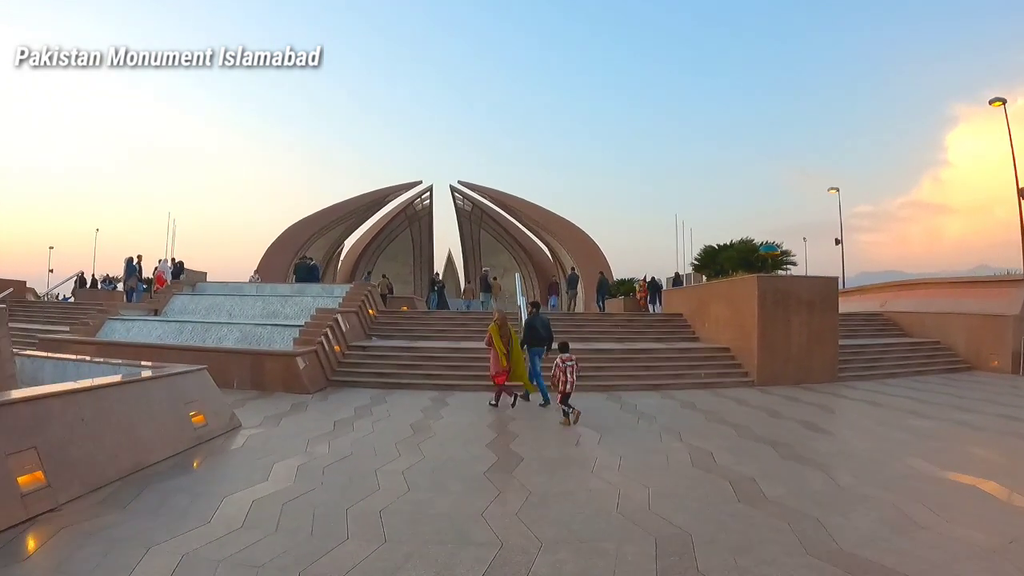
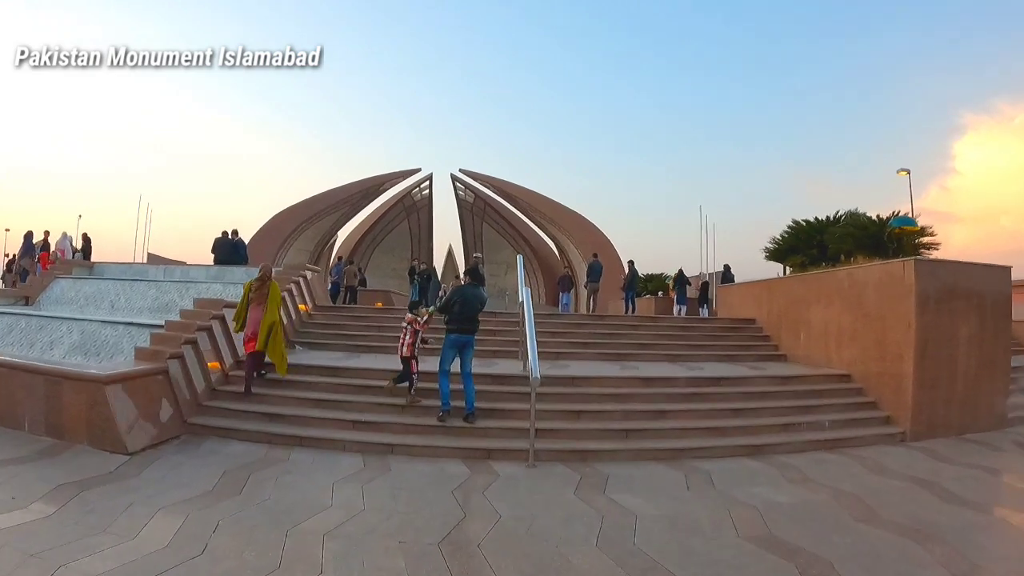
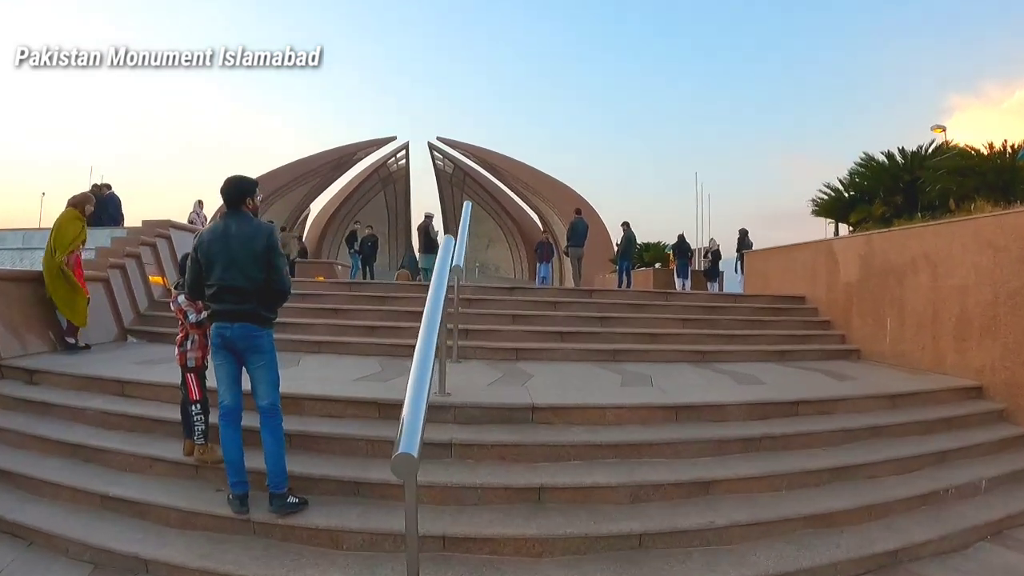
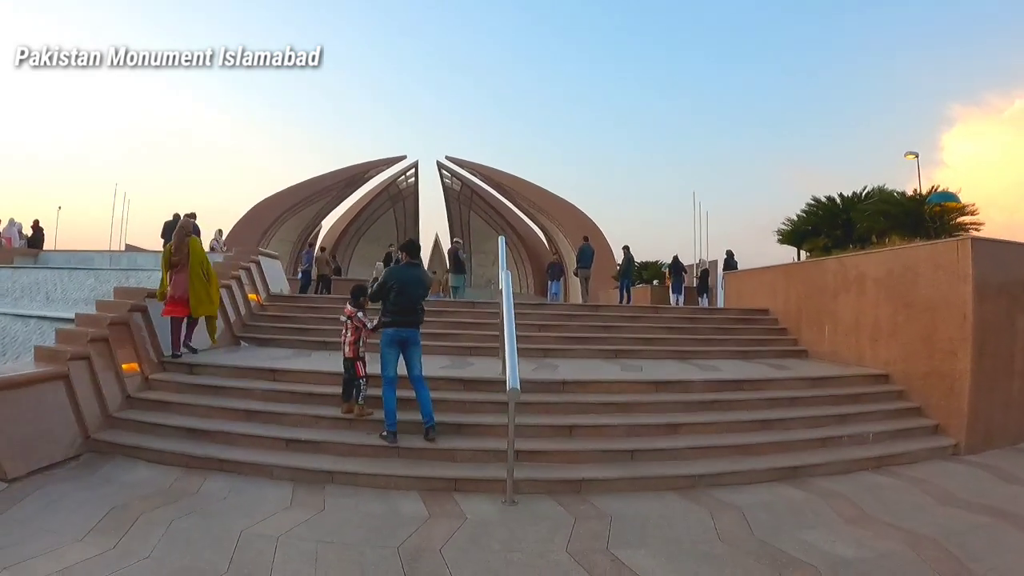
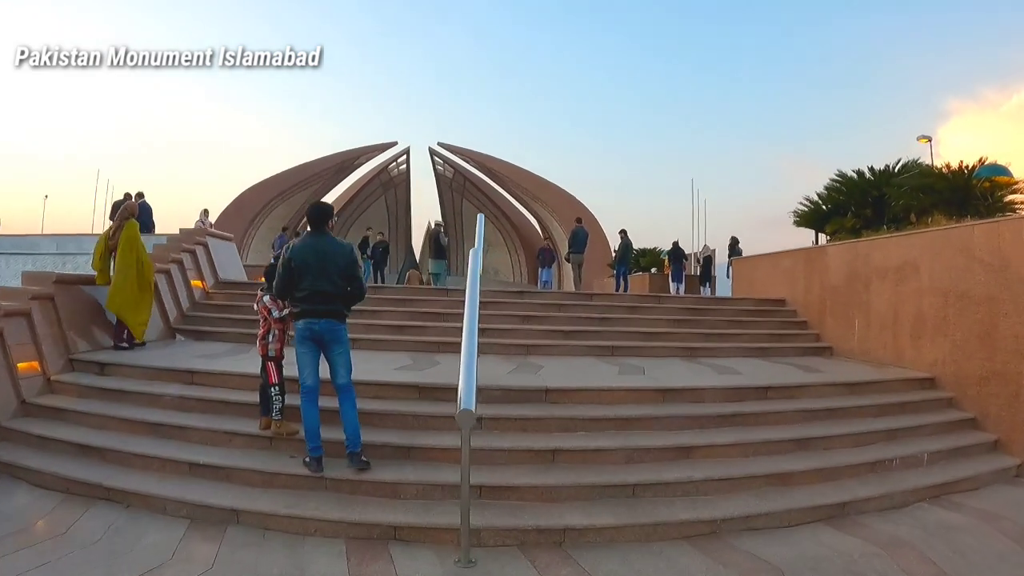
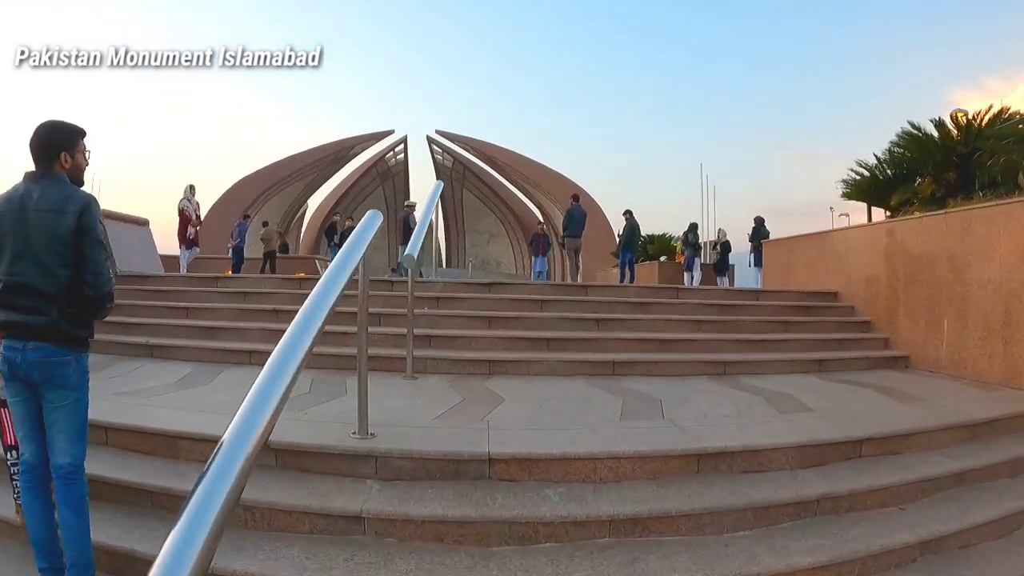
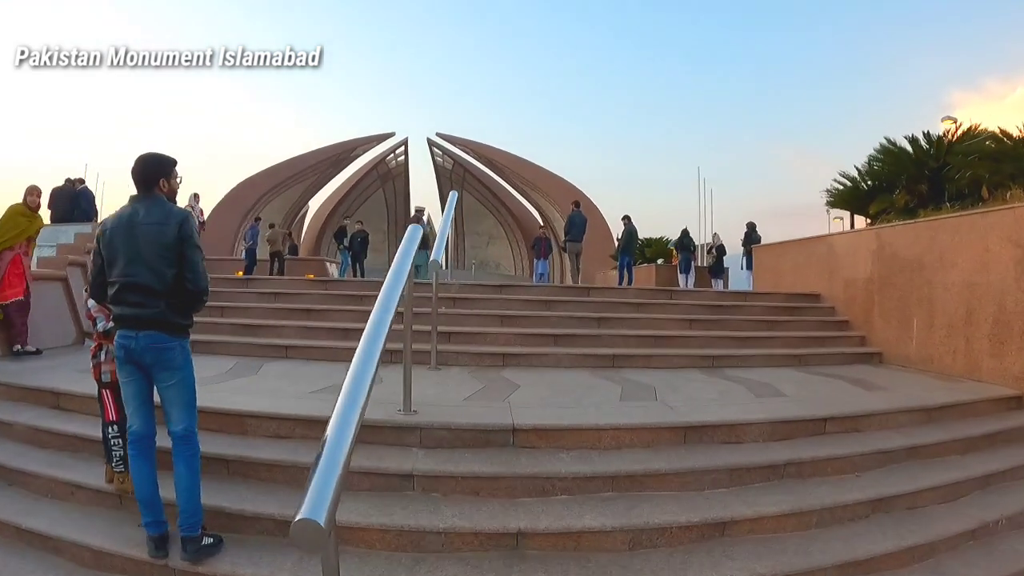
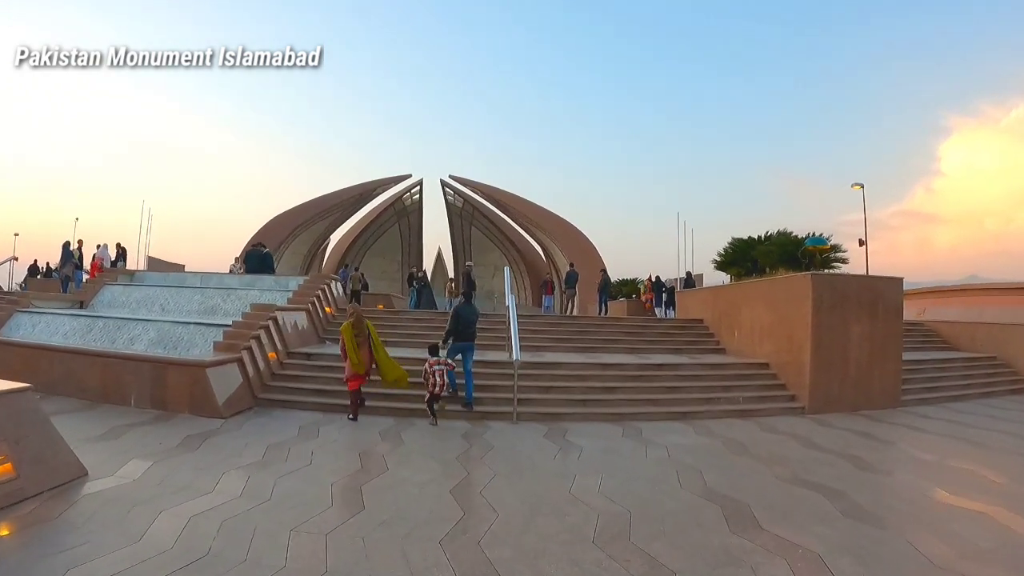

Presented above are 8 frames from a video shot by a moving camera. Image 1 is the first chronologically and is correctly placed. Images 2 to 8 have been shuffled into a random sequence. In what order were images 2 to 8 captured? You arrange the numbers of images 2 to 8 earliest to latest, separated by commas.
8, 2, 4, 5, 3, 7, 6
